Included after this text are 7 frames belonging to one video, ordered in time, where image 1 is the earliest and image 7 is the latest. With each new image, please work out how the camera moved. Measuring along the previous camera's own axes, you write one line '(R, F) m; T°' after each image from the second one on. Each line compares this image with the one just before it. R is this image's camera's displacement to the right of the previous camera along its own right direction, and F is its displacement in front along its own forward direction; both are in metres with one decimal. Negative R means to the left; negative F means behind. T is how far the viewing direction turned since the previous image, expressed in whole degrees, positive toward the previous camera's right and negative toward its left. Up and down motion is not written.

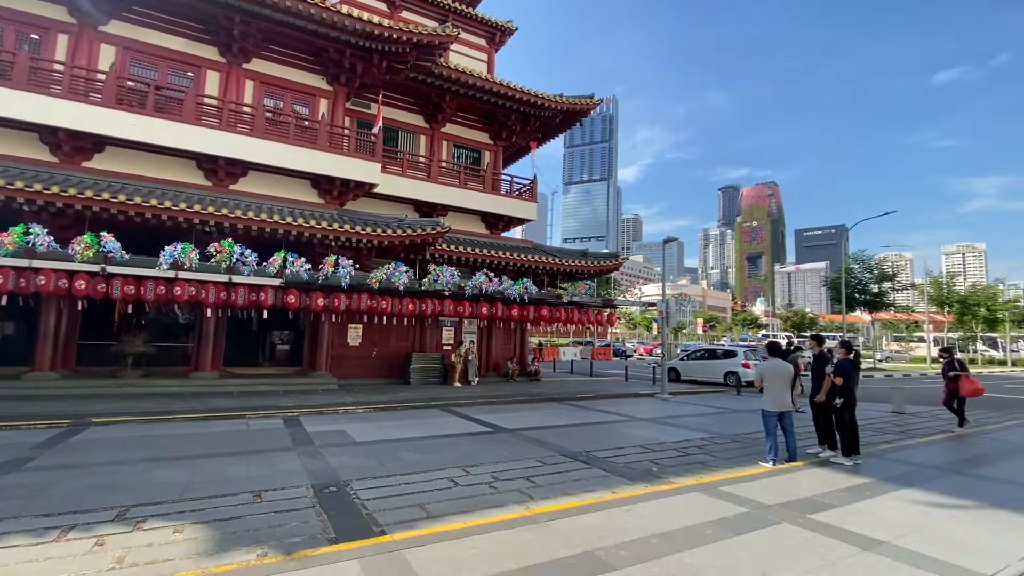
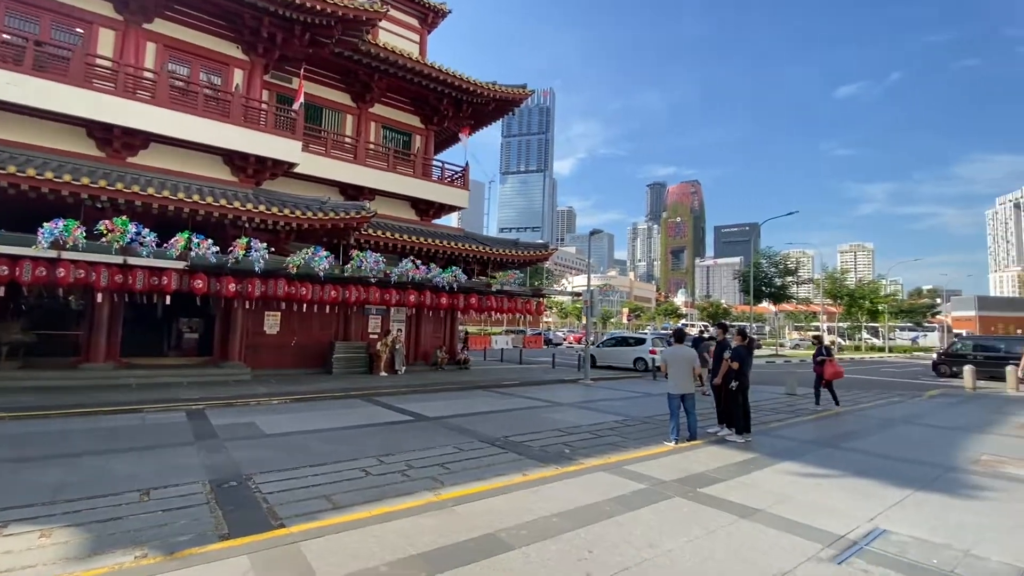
(+0.2, 0.0) m; +8°
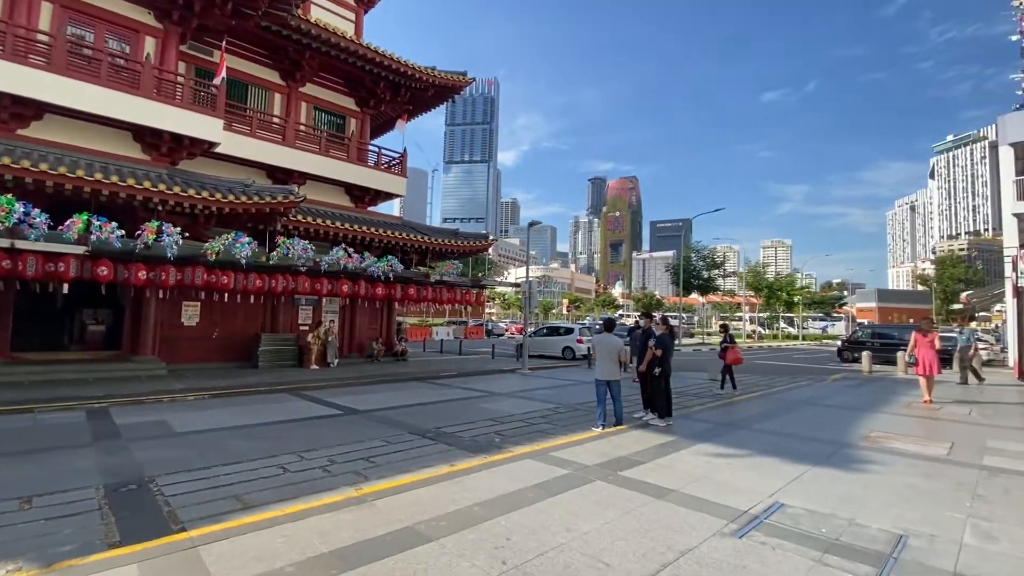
(+0.1, 0.0) m; +7°
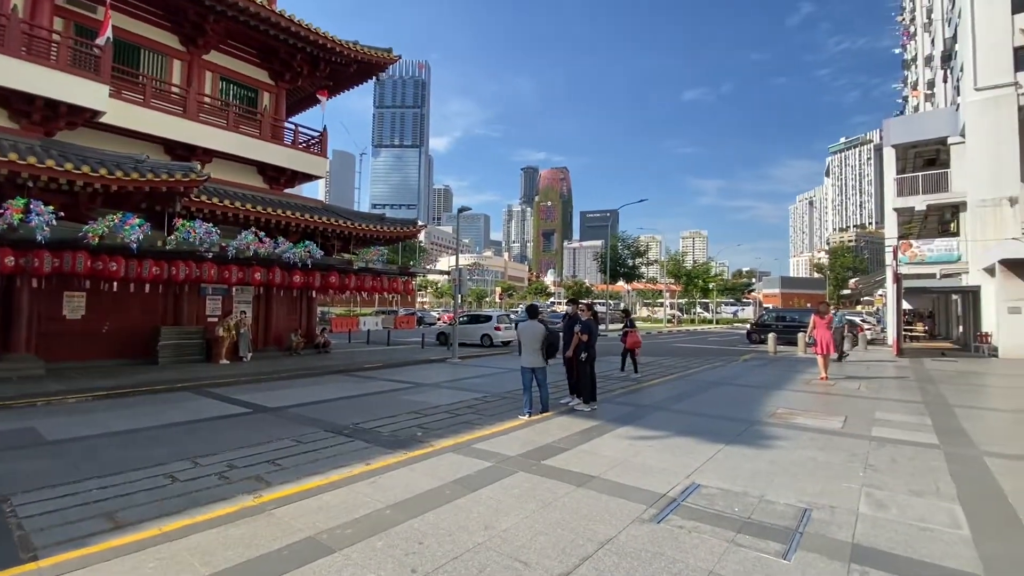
(+0.1, +0.2) m; +8°
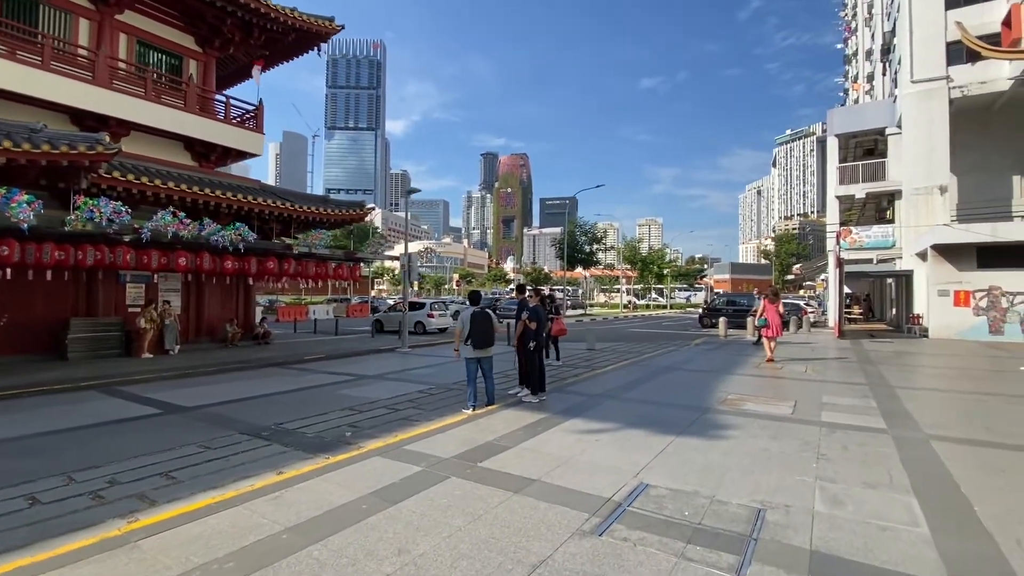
(+0.2, +0.5) m; +5°
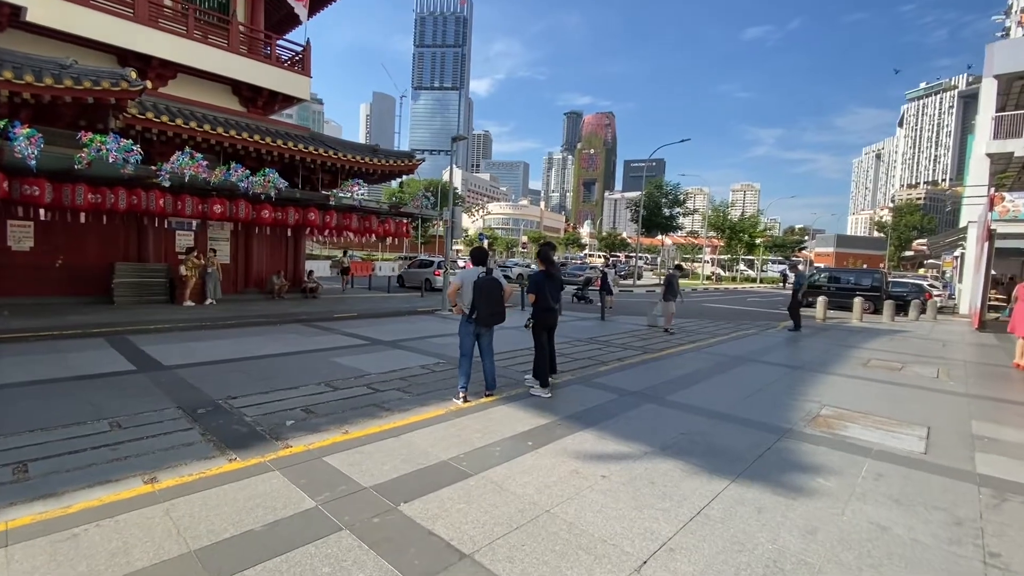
(+0.7, +1.6) m; -9°
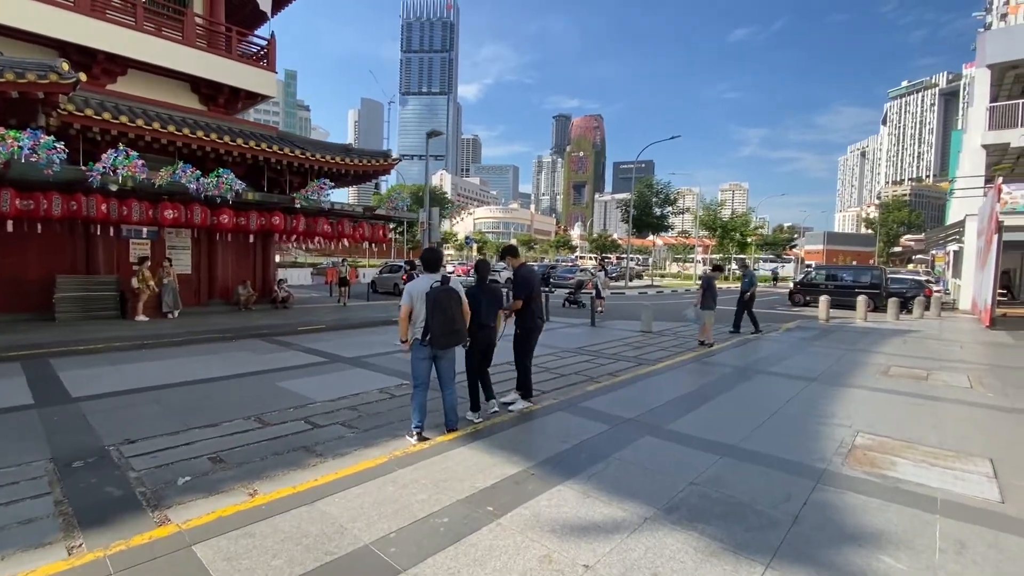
(+0.2, +0.9) m; +1°
